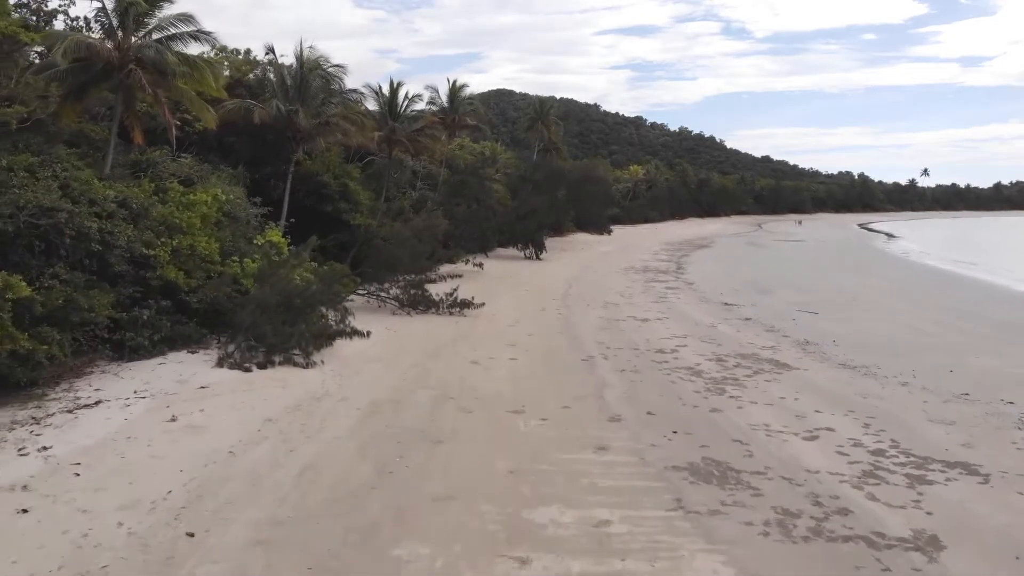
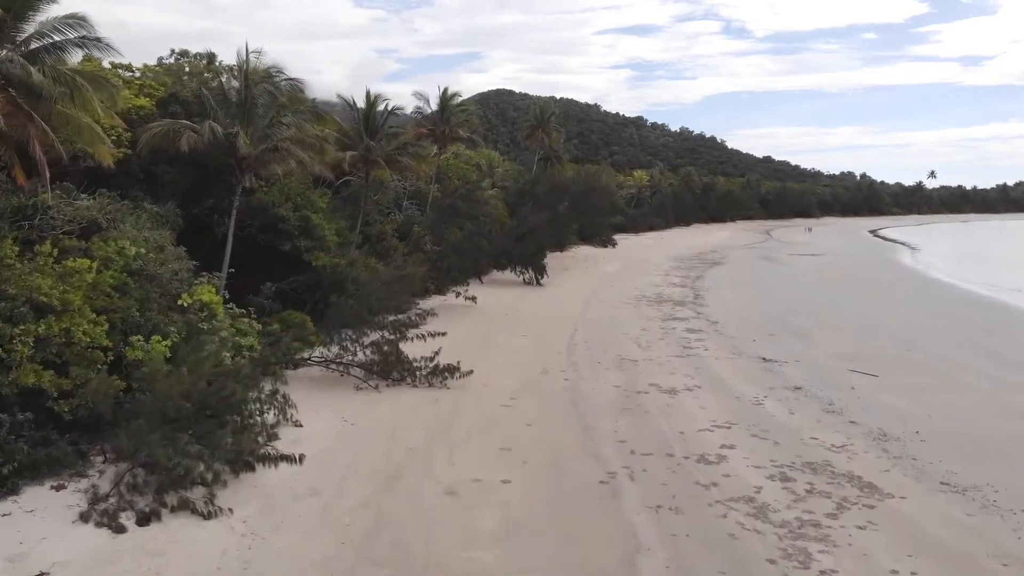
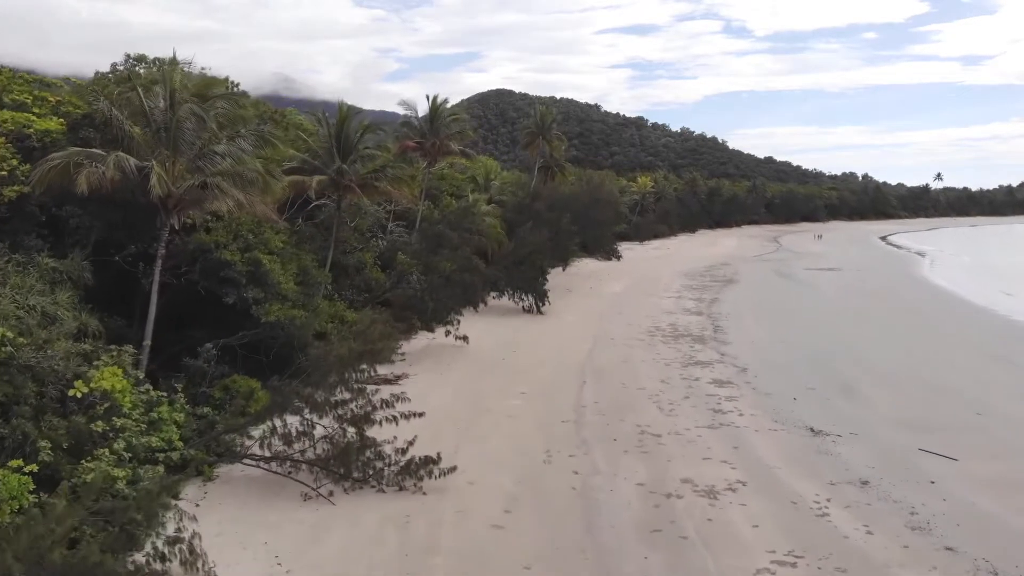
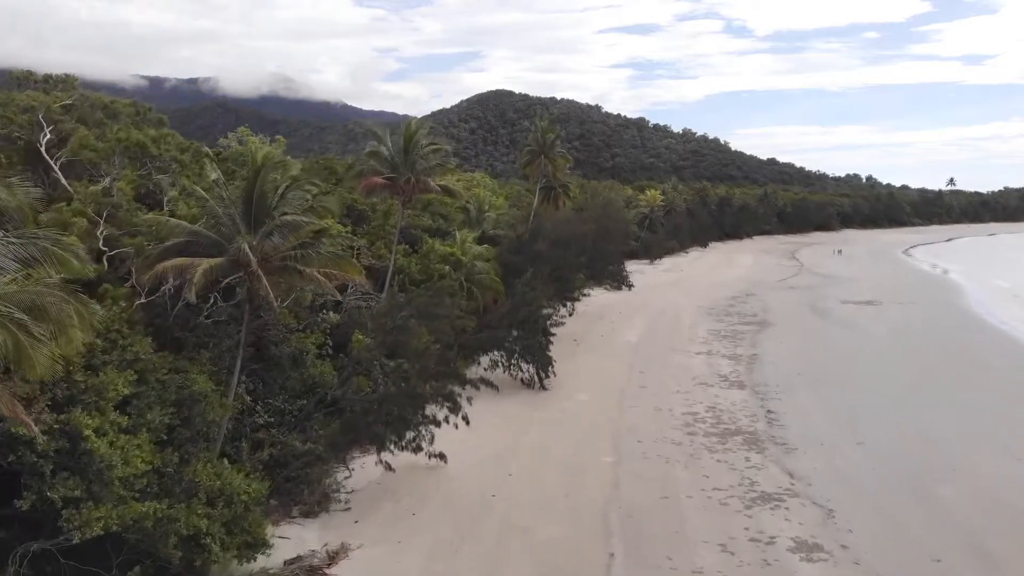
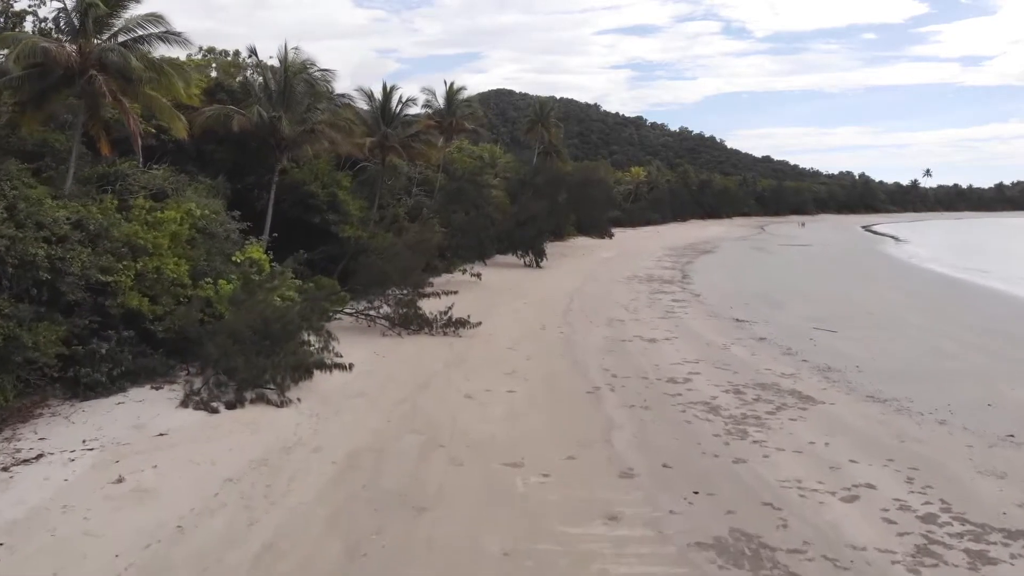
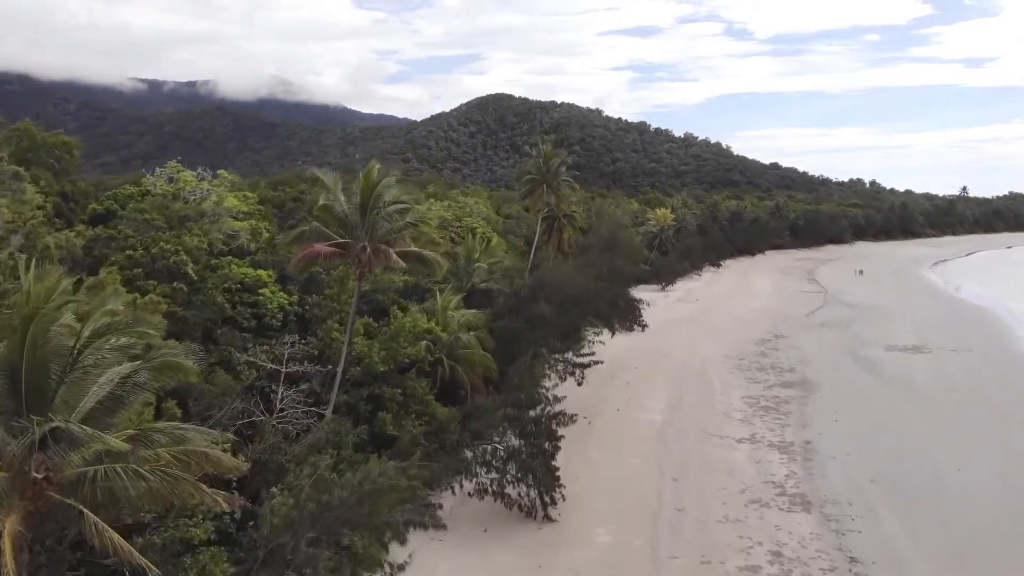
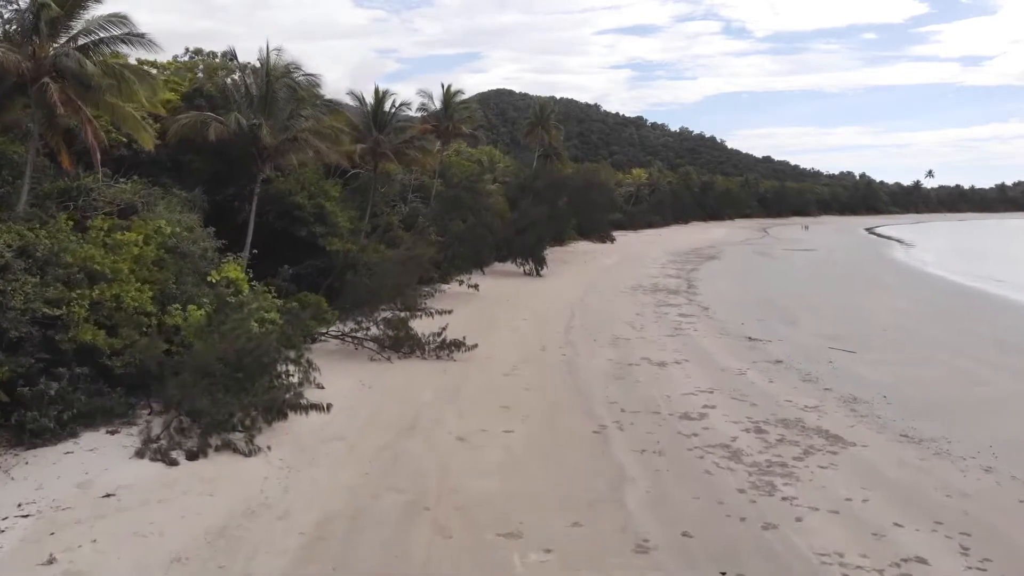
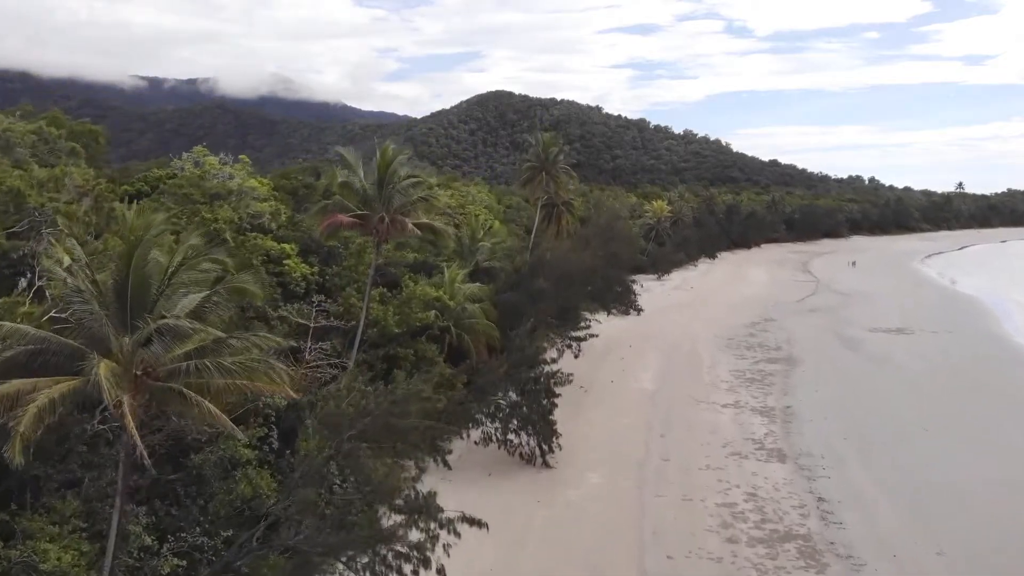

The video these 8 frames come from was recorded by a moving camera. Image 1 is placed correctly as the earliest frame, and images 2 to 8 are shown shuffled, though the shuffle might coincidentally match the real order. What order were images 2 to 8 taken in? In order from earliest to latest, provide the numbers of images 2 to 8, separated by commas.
5, 7, 2, 3, 4, 8, 6
